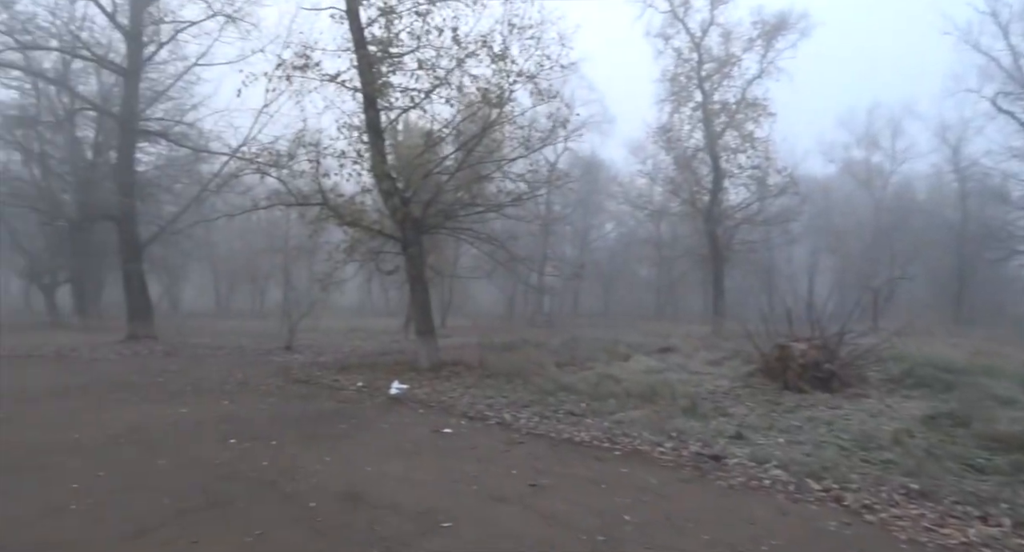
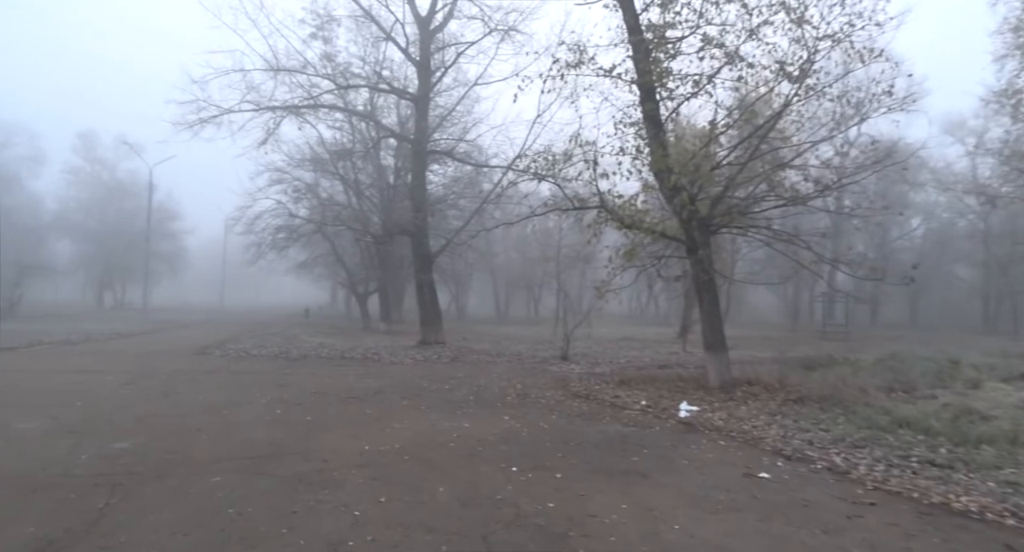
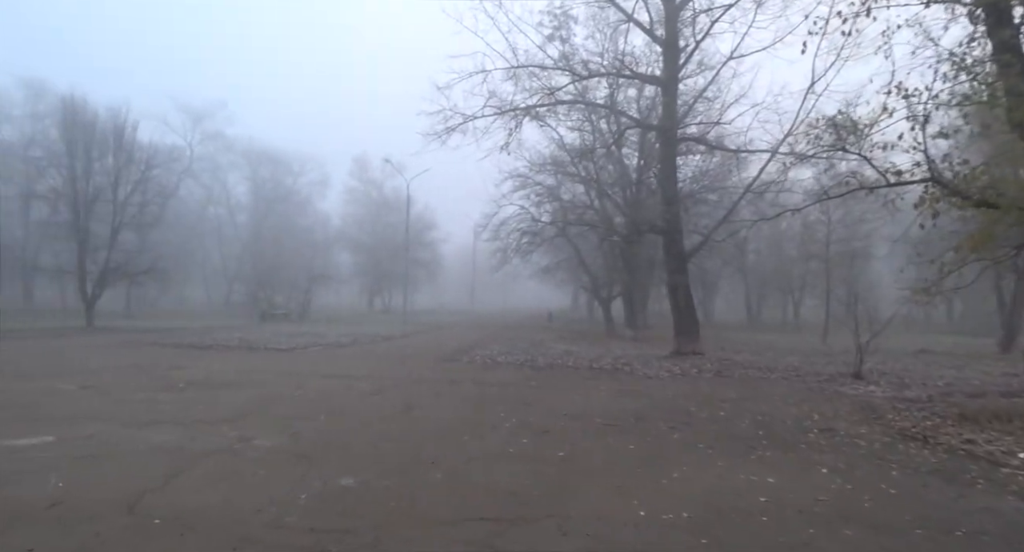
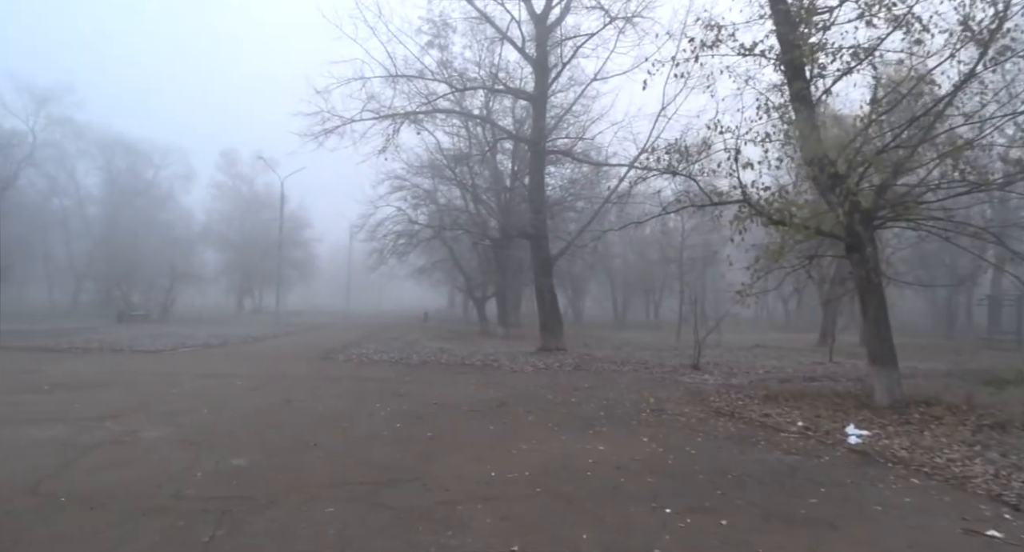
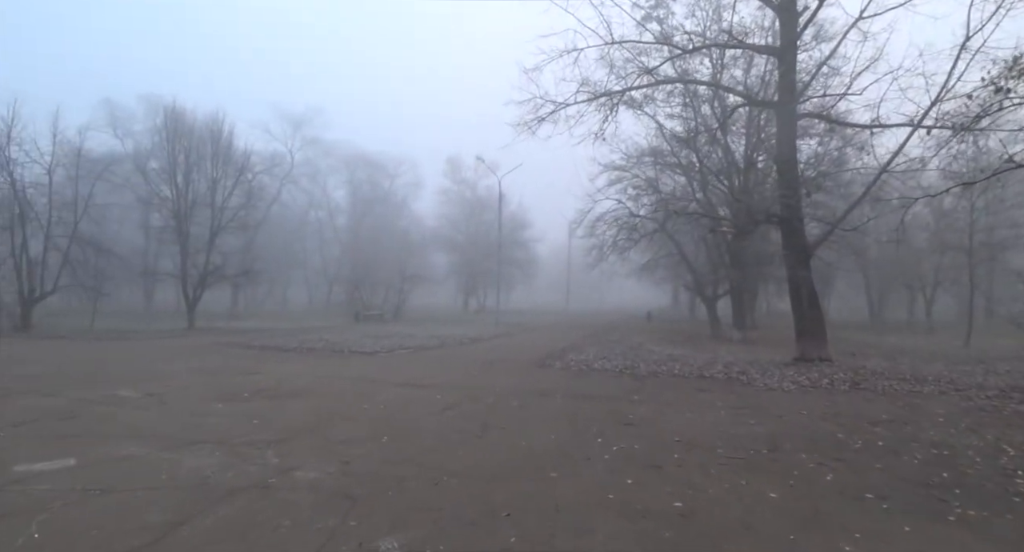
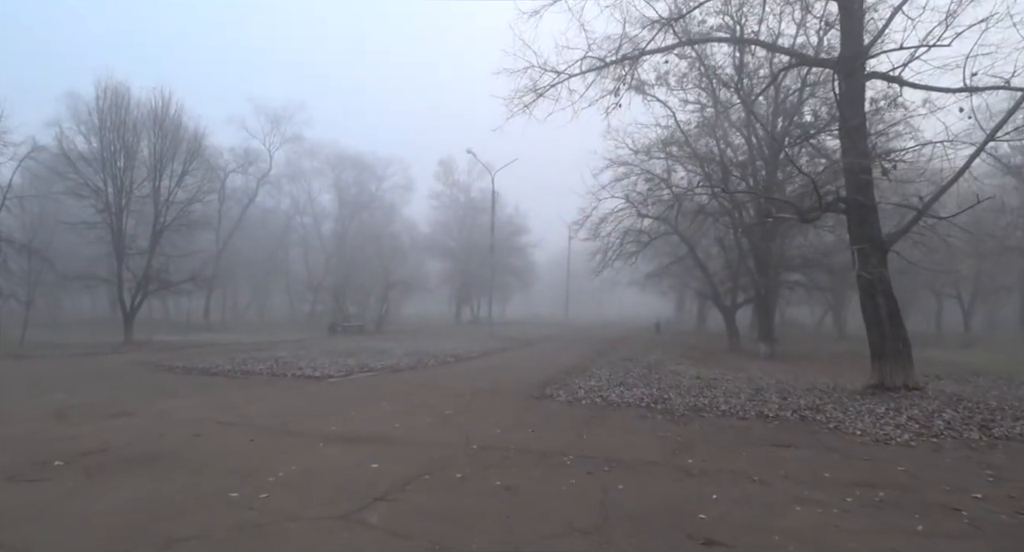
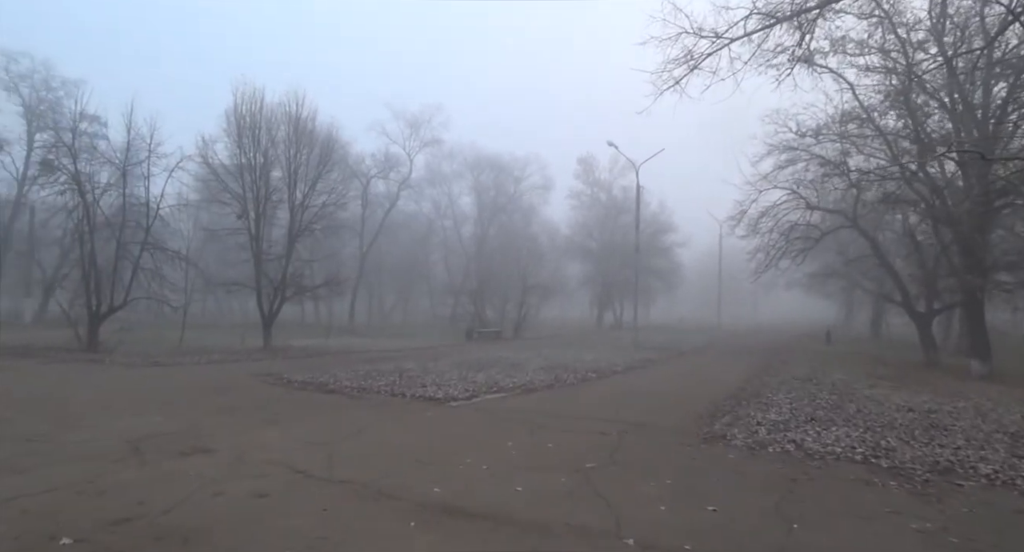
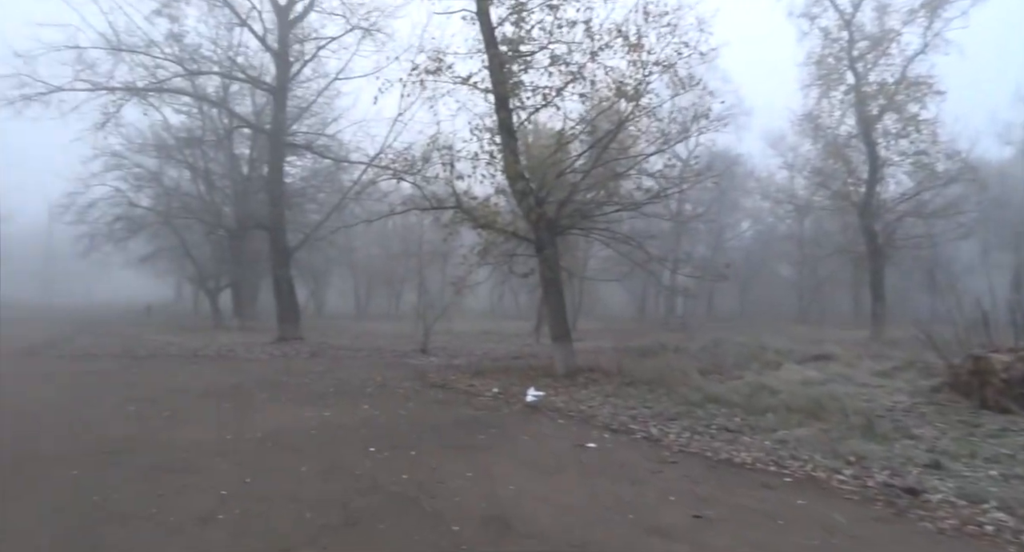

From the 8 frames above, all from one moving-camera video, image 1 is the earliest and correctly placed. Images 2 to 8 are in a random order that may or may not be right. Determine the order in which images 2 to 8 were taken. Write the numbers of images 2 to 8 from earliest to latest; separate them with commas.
8, 2, 4, 3, 5, 6, 7
